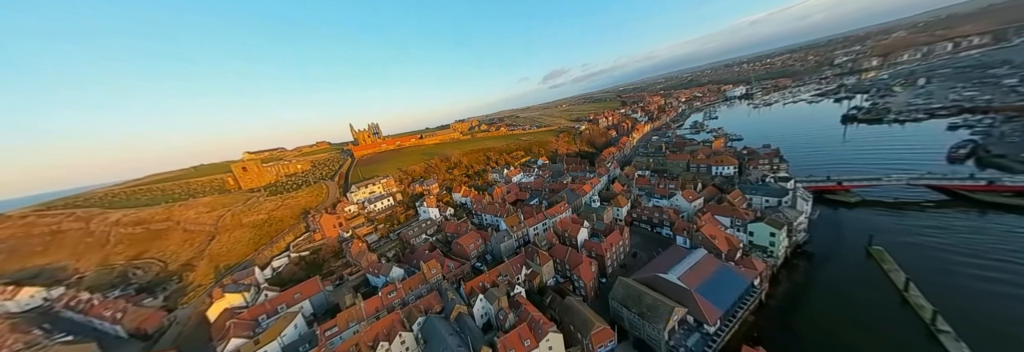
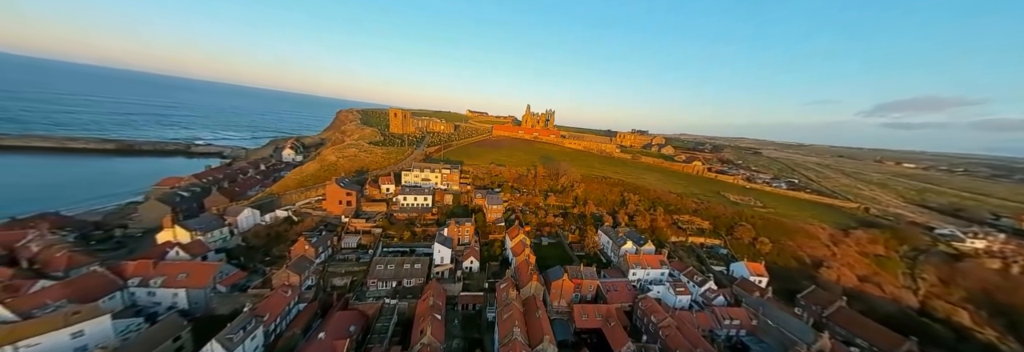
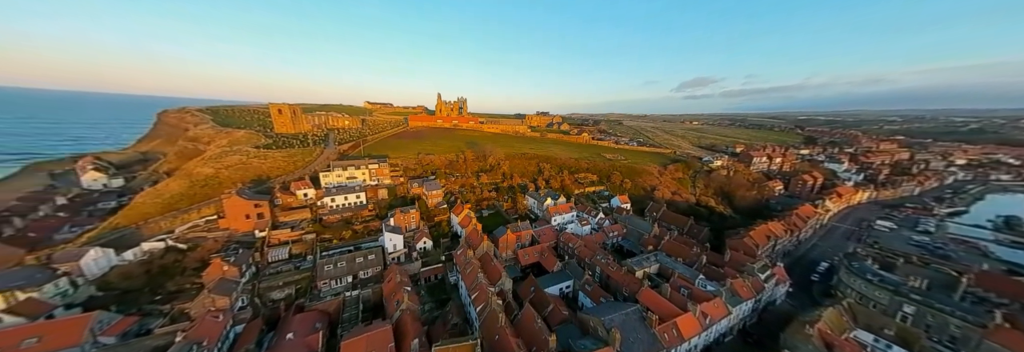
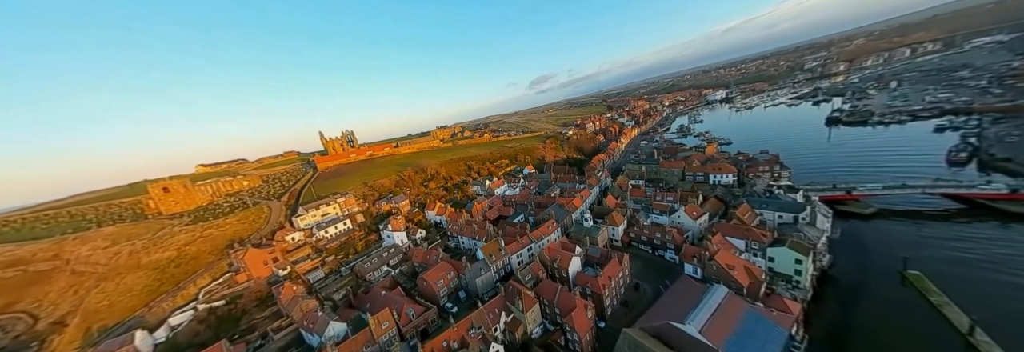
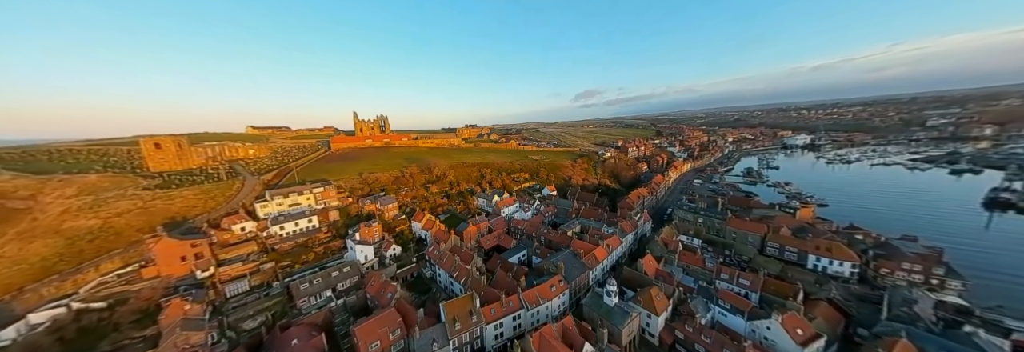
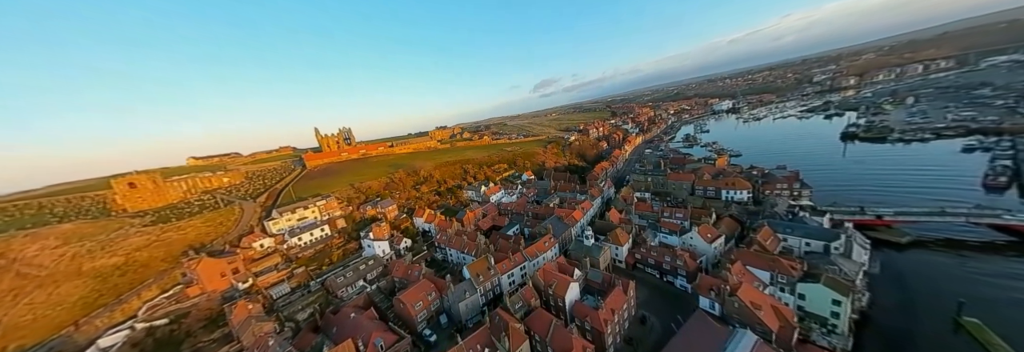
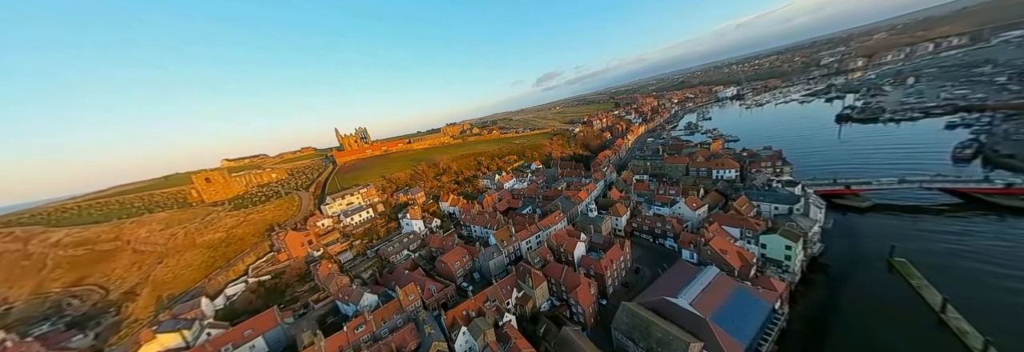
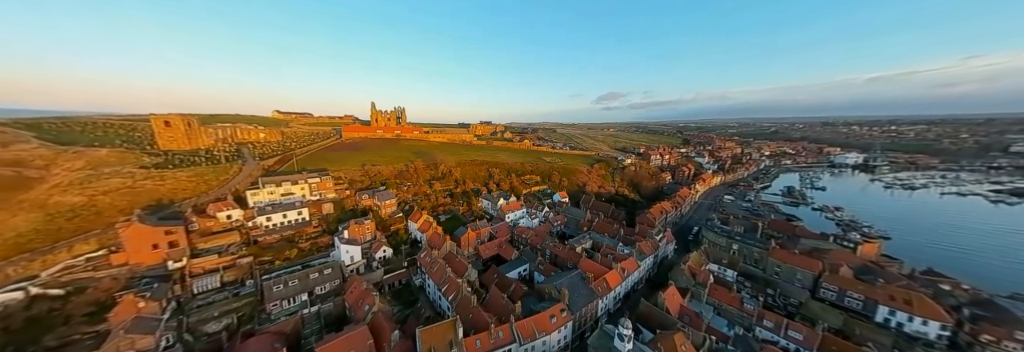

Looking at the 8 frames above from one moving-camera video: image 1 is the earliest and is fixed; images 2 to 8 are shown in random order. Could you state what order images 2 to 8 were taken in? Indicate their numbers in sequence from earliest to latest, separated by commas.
7, 4, 6, 5, 8, 3, 2
